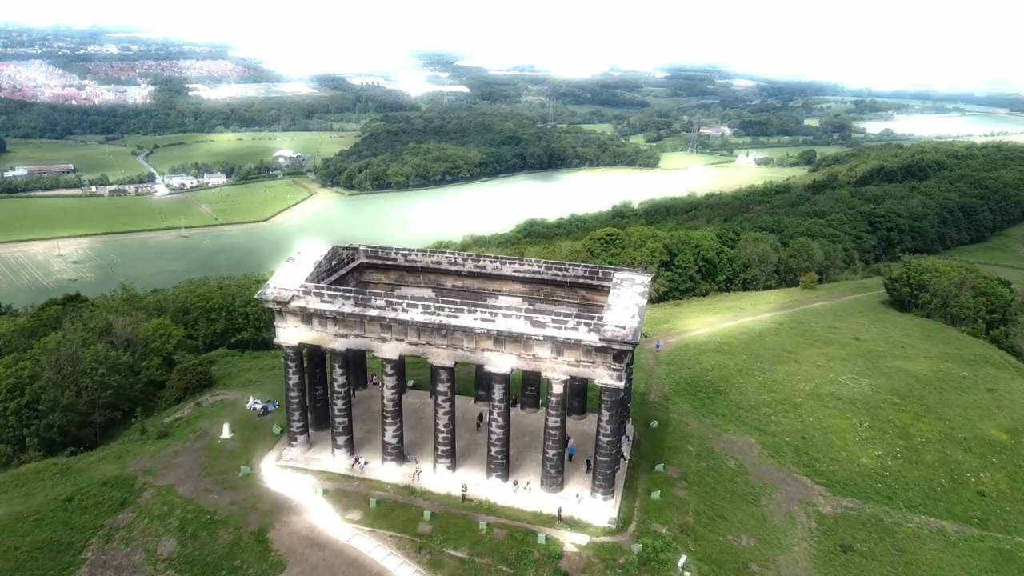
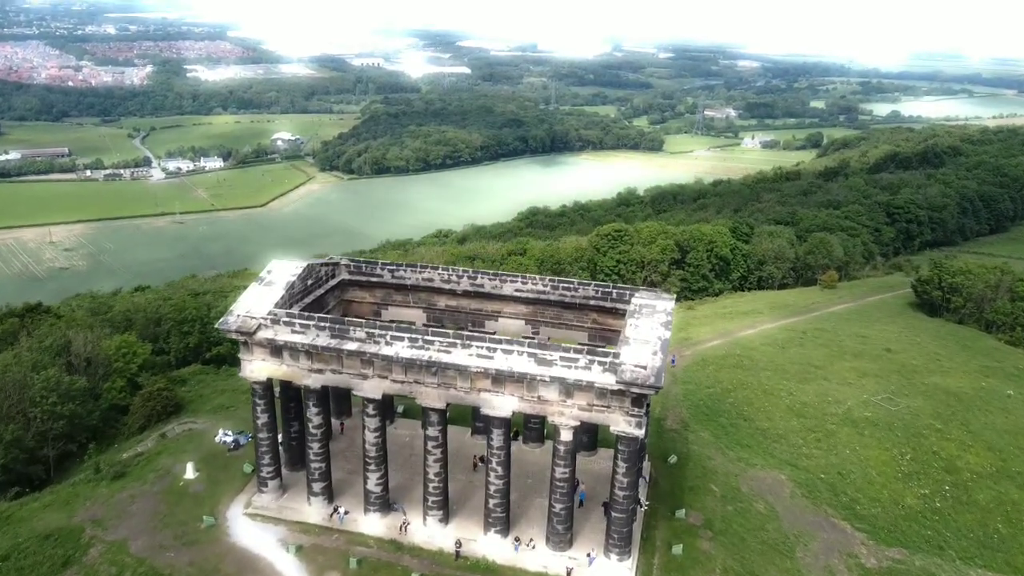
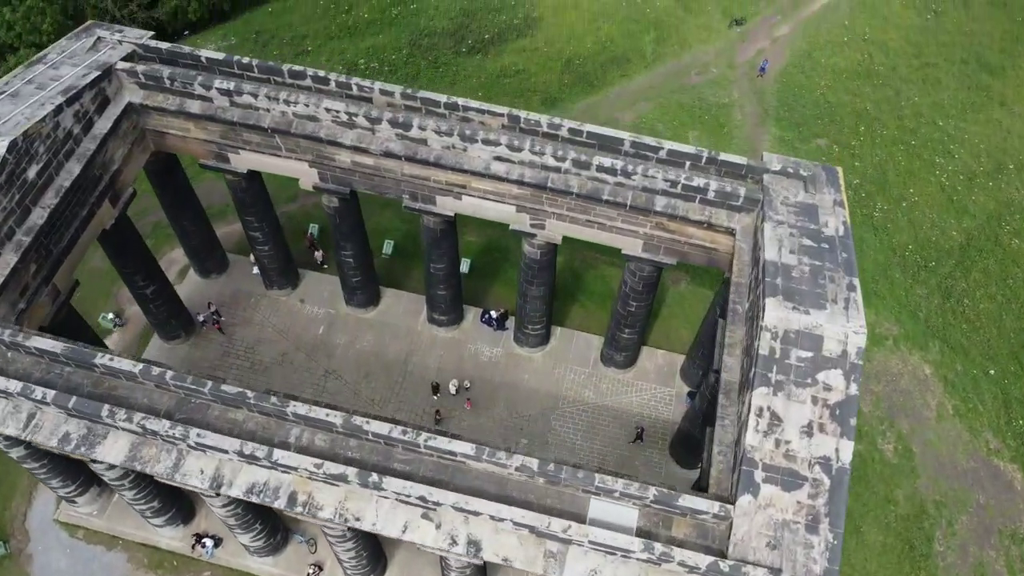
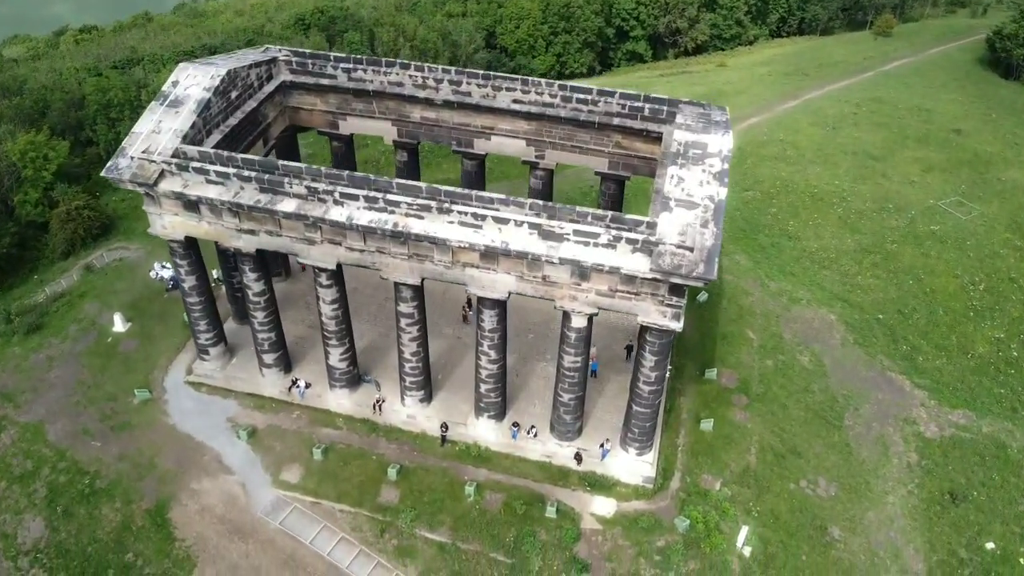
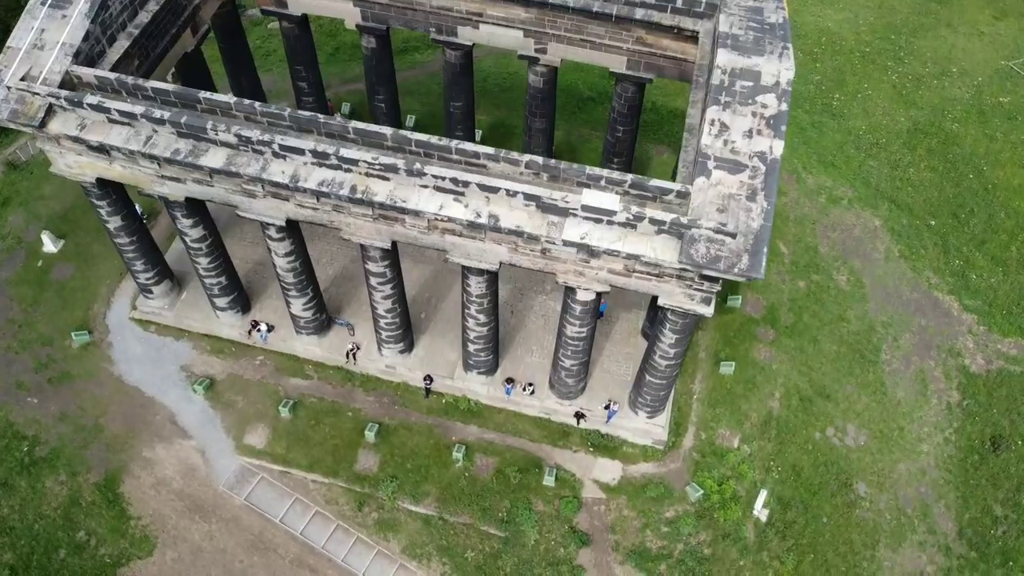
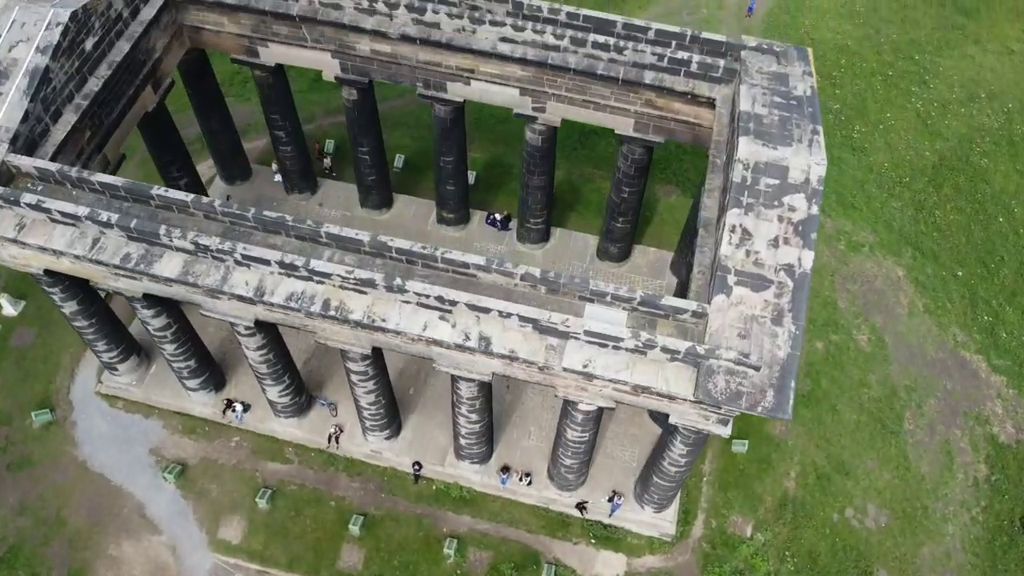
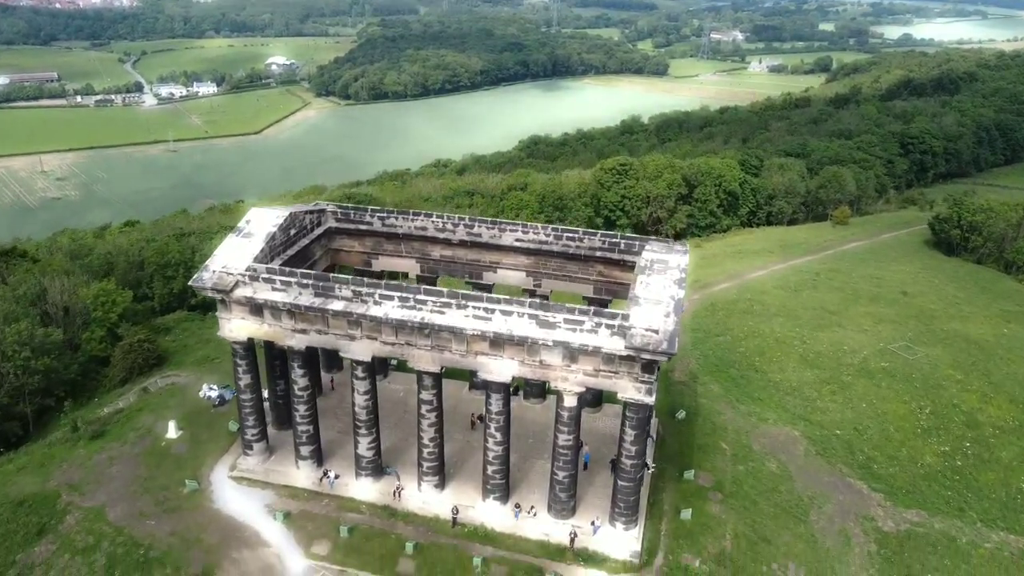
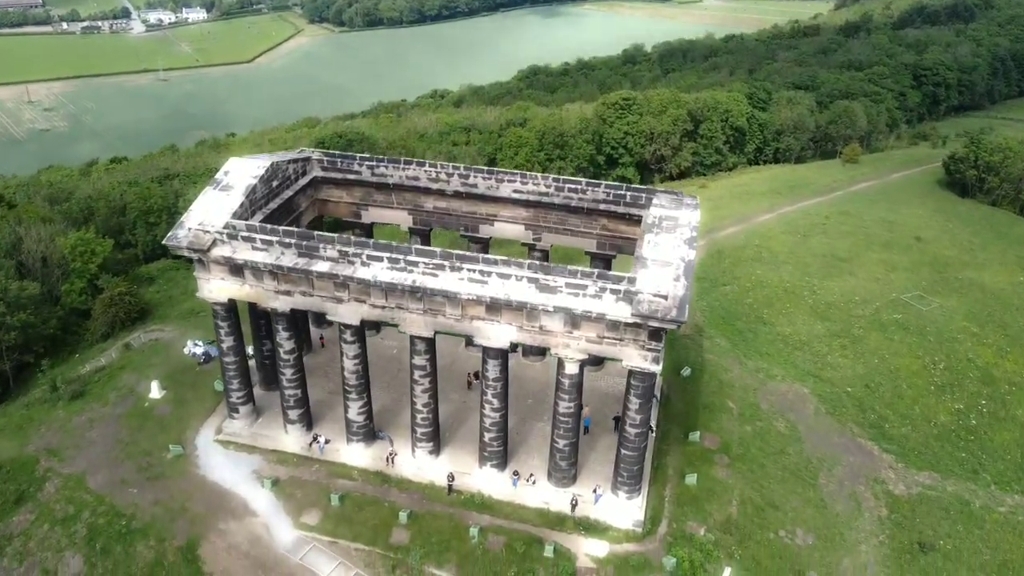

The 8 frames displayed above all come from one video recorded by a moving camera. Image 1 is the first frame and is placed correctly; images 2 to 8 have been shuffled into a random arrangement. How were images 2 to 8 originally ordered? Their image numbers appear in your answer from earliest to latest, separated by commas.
2, 7, 8, 4, 5, 6, 3
